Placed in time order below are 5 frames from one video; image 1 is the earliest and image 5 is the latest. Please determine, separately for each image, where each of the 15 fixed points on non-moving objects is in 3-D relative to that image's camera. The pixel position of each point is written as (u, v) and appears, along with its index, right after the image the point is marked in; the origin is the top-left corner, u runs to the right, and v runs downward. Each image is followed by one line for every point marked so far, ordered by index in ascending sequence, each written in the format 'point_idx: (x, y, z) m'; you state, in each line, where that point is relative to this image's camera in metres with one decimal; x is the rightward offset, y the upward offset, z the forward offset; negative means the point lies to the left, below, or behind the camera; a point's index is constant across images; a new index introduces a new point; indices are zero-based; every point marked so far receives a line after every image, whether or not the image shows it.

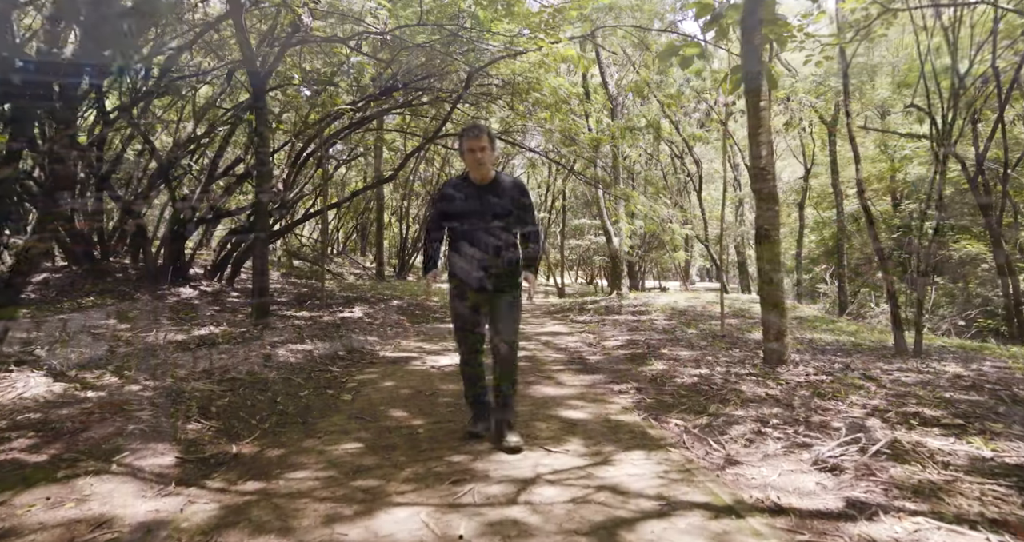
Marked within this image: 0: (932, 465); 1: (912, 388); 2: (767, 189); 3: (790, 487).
0: (+1.8, -0.8, +3.0) m
1: (+2.9, -0.8, +5.0) m
2: (+2.1, +0.7, +5.8) m
3: (+1.1, -0.9, +2.8) m
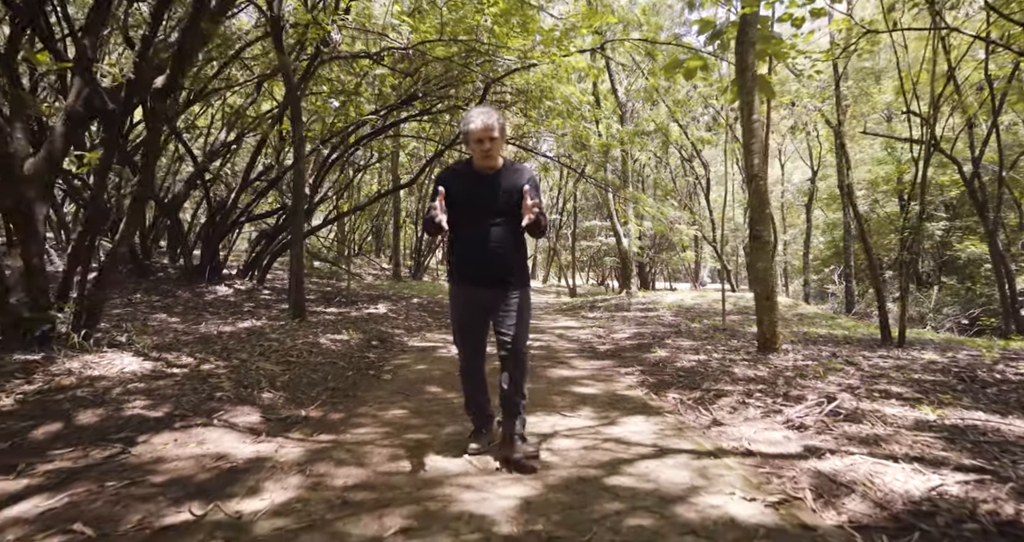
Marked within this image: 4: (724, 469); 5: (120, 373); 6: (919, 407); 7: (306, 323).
0: (+1.9, -0.8, +3.6) m
1: (+3.0, -0.8, +5.6) m
2: (+2.3, +0.7, +6.4) m
3: (+1.2, -0.8, +3.4) m
4: (+0.9, -0.8, +2.9) m
5: (-2.4, -0.6, +4.3) m
6: (+2.4, -0.8, +4.2) m
7: (-2.4, -0.6, +8.3) m
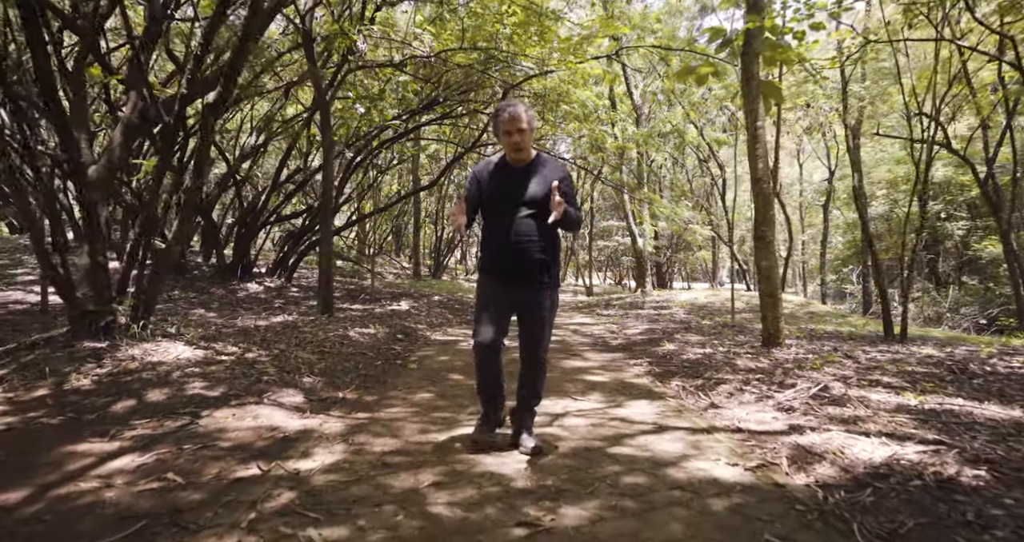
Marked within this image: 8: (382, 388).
0: (+2.0, -0.8, +4.0) m
1: (+3.2, -0.8, +6.0) m
2: (+2.4, +0.7, +6.8) m
3: (+1.3, -0.8, +3.8) m
4: (+1.0, -0.8, +3.3) m
5: (-2.3, -0.6, +4.8) m
6: (+2.5, -0.8, +4.5) m
7: (-2.2, -0.6, +8.8) m
8: (-0.9, -0.8, +4.7) m
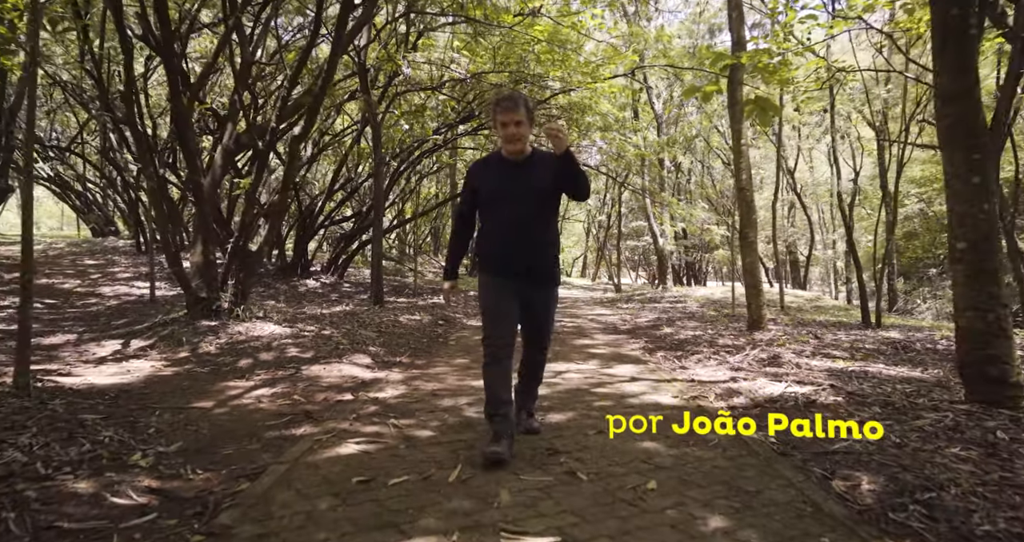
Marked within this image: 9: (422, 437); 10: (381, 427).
0: (+2.1, -0.7, +5.2) m
1: (+3.4, -0.7, +7.1) m
2: (+2.7, +0.8, +8.0) m
3: (+1.4, -0.8, +5.1) m
4: (+1.0, -0.8, +4.6) m
5: (-2.2, -0.6, +6.2) m
6: (+2.7, -0.7, +5.7) m
7: (-1.9, -0.6, +10.2) m
8: (-0.7, -0.7, +6.1) m
9: (-0.4, -0.8, +3.2) m
10: (-0.6, -0.8, +3.4) m
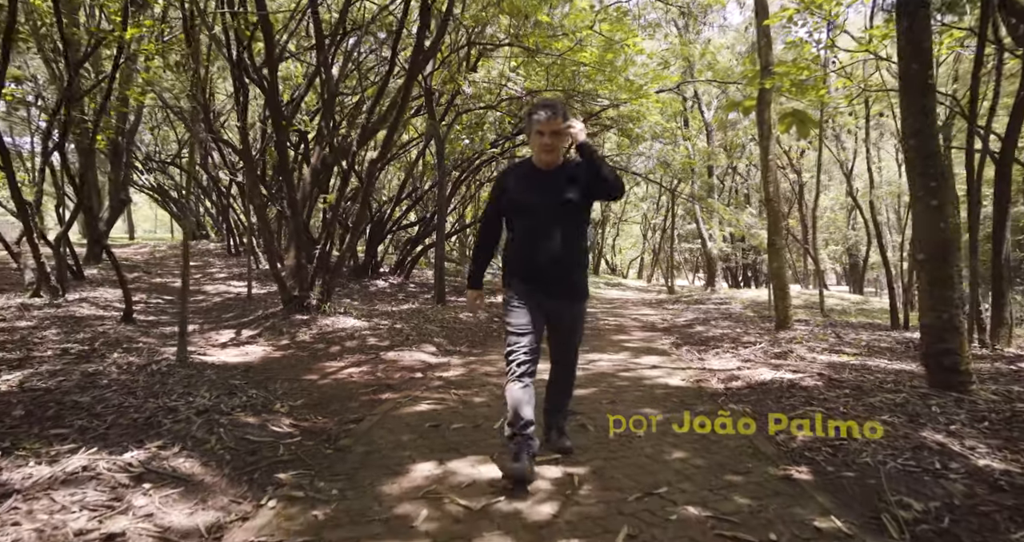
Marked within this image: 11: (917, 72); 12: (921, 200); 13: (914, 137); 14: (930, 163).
0: (+2.5, -0.8, +6.0) m
1: (+3.9, -0.8, +7.8) m
2: (+3.3, +0.7, +8.7) m
3: (+1.8, -0.8, +5.9) m
4: (+1.4, -0.8, +5.5) m
5: (-1.7, -0.6, +7.4) m
6: (+3.1, -0.8, +6.5) m
7: (-1.1, -0.6, +11.3) m
8: (-0.3, -0.8, +7.1) m
9: (-0.2, -0.8, +4.3) m
10: (-0.4, -0.8, +4.4) m
11: (+2.6, +1.3, +4.5) m
12: (+2.7, +0.5, +4.6) m
13: (+2.6, +0.9, +4.5) m
14: (+2.7, +0.7, +4.5) m
